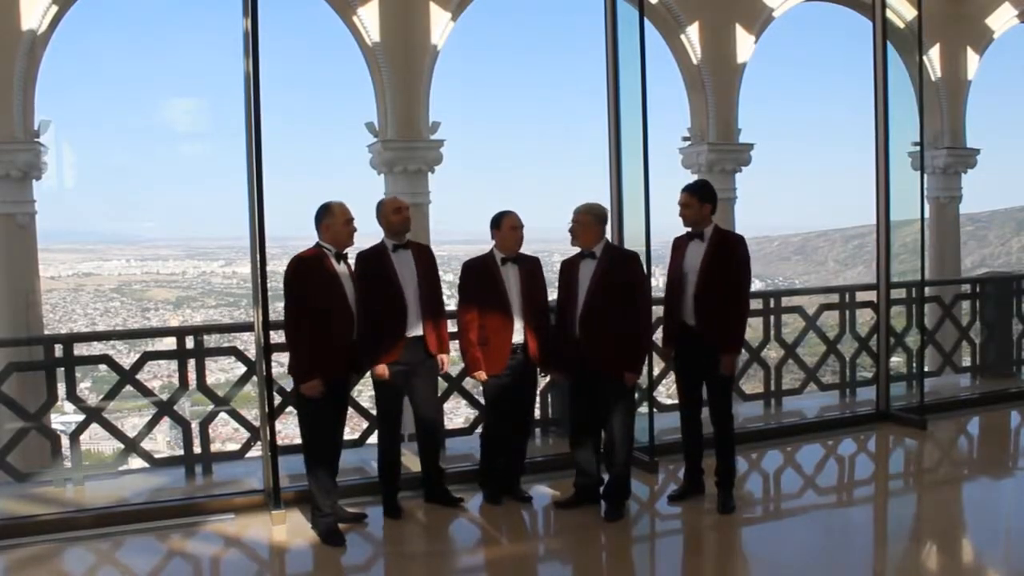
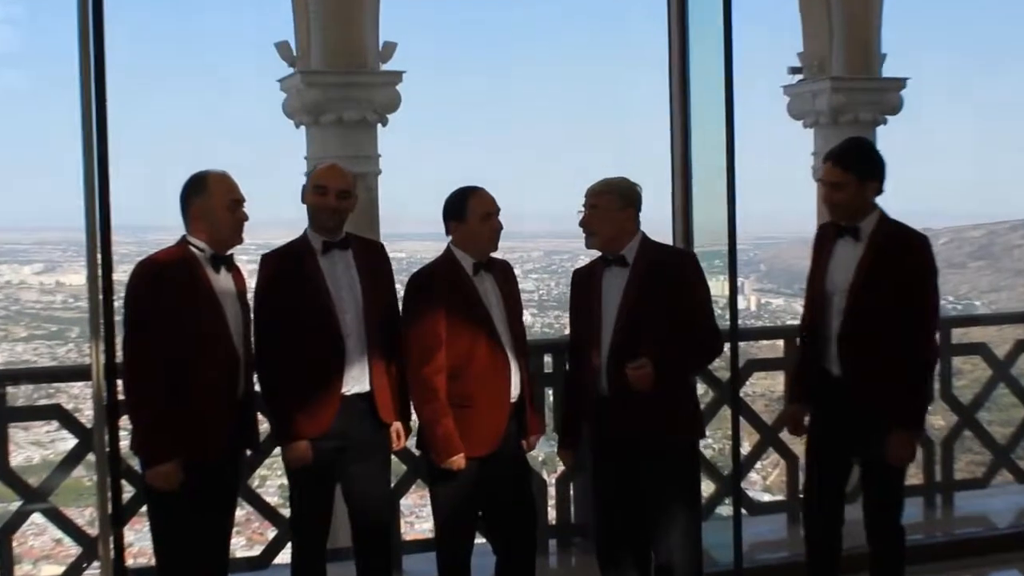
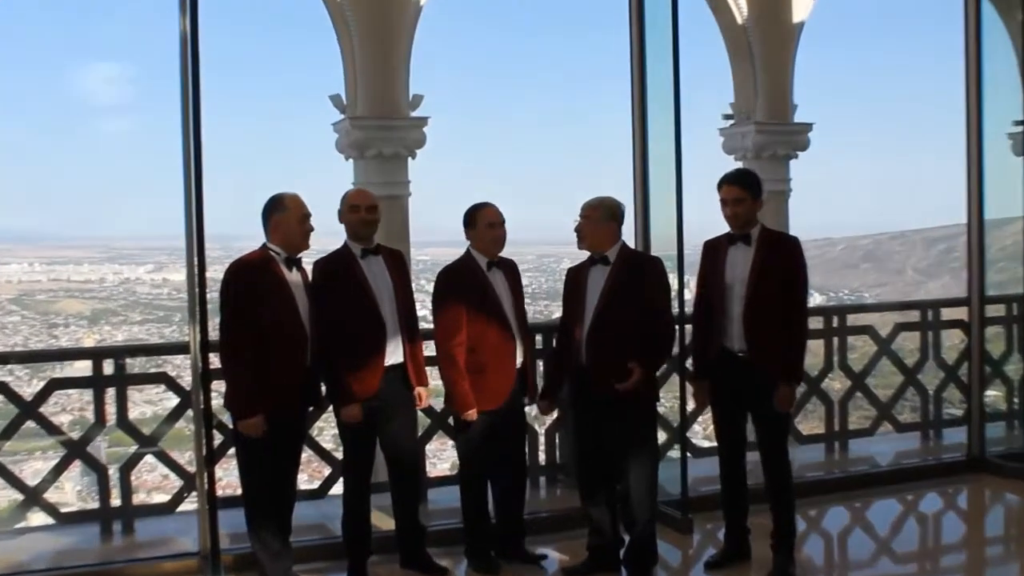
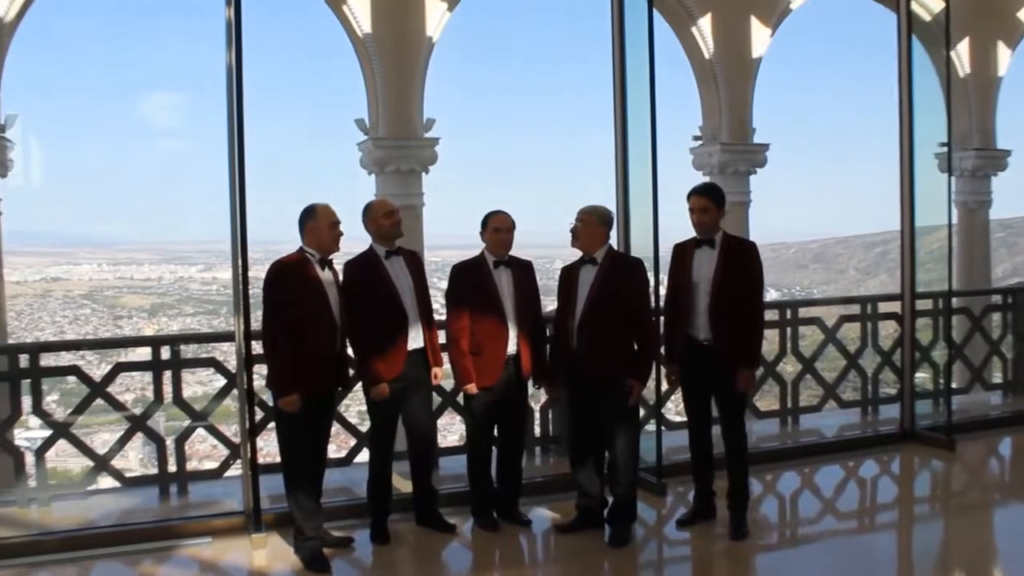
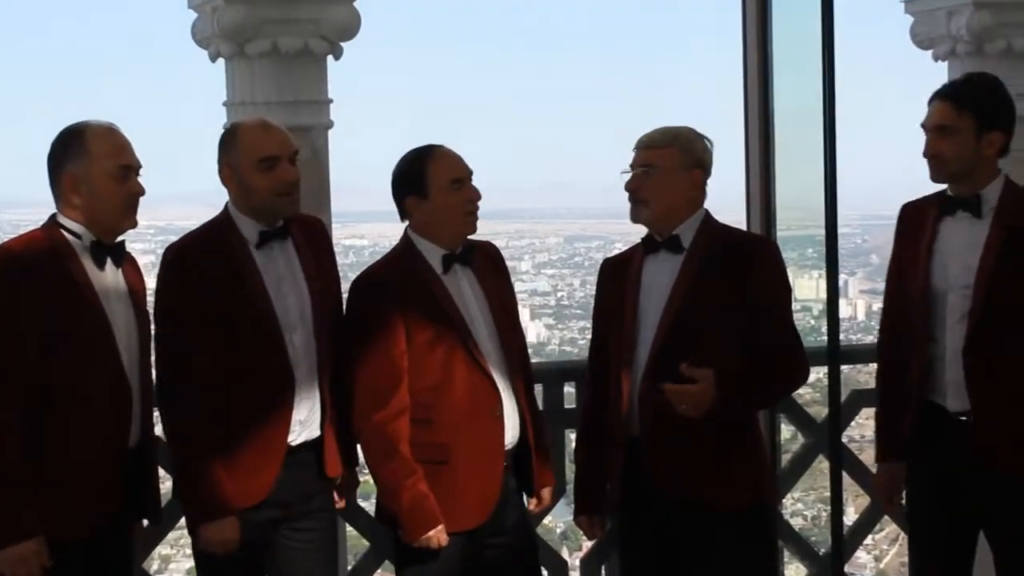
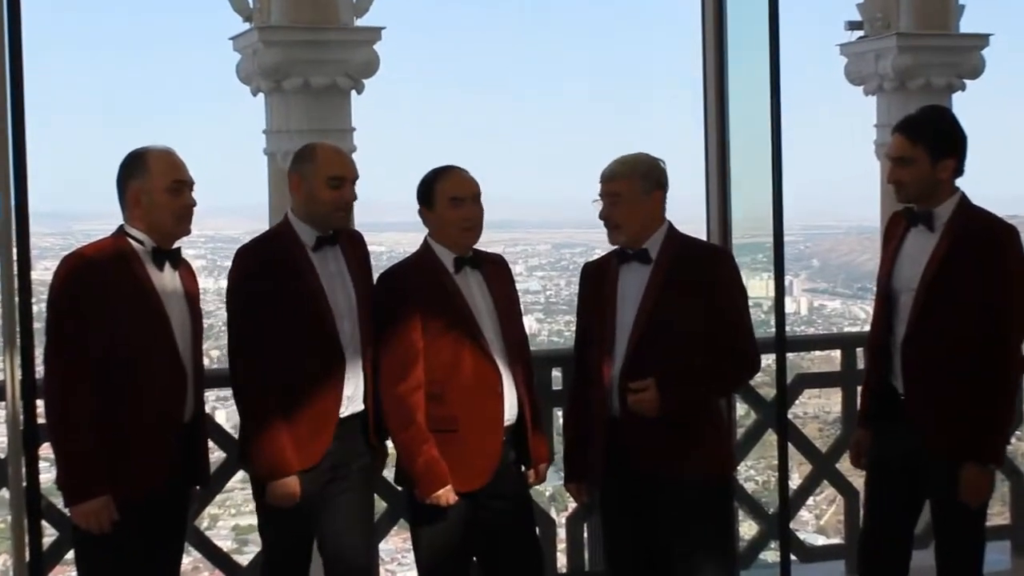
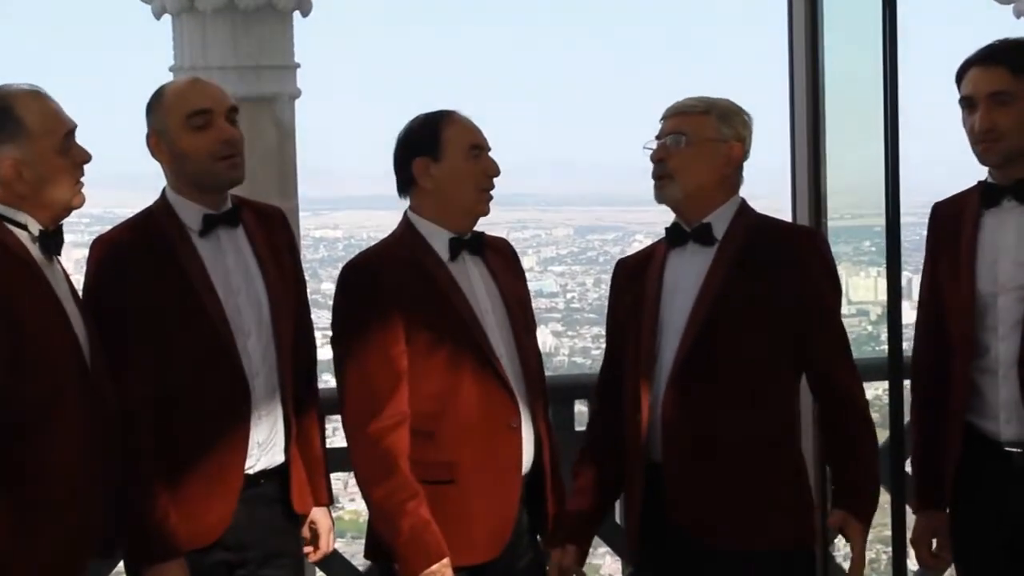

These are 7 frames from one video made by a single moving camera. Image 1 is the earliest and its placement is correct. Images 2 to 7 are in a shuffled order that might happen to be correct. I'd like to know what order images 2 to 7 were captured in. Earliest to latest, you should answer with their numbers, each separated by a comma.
4, 3, 2, 6, 5, 7
